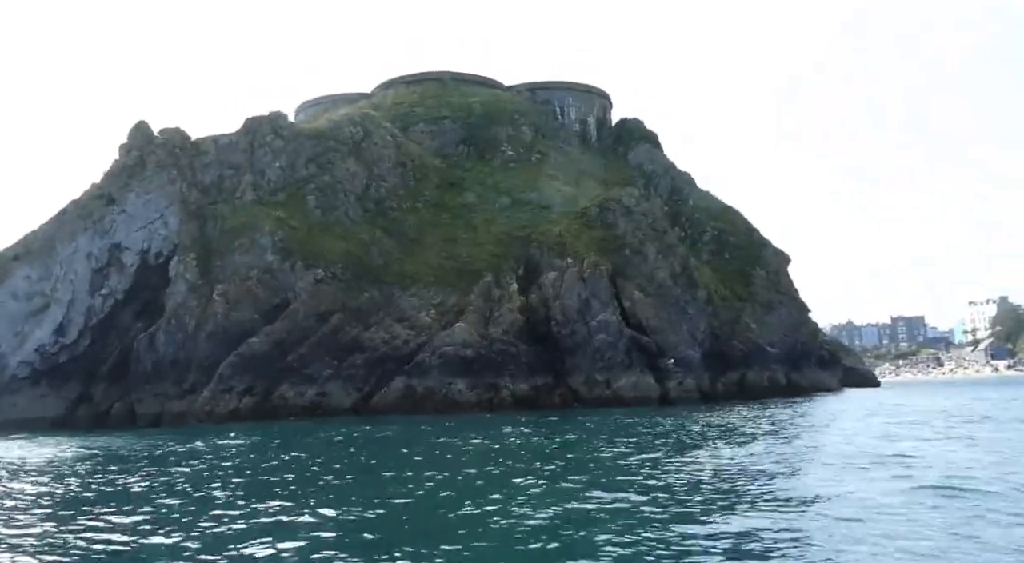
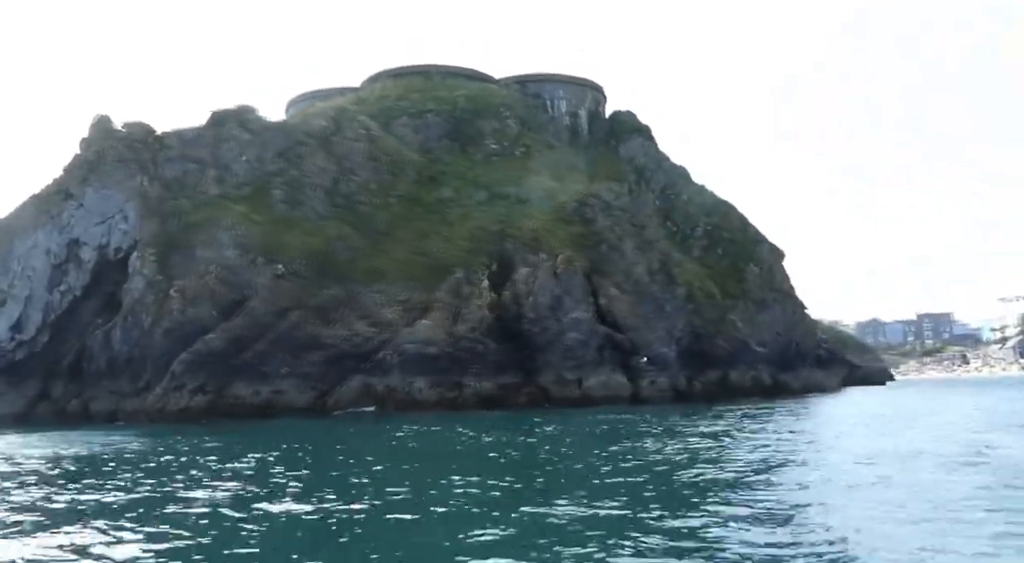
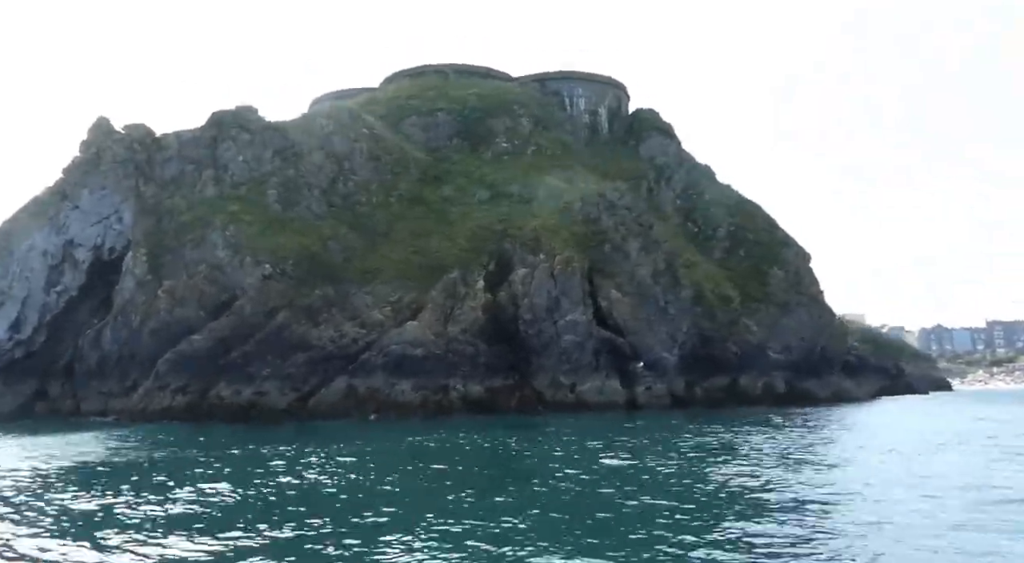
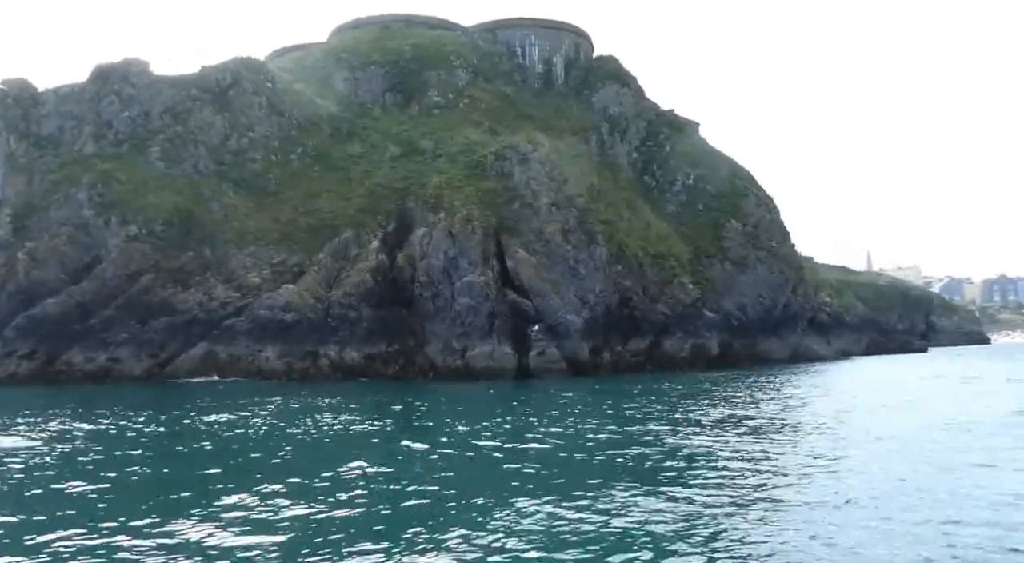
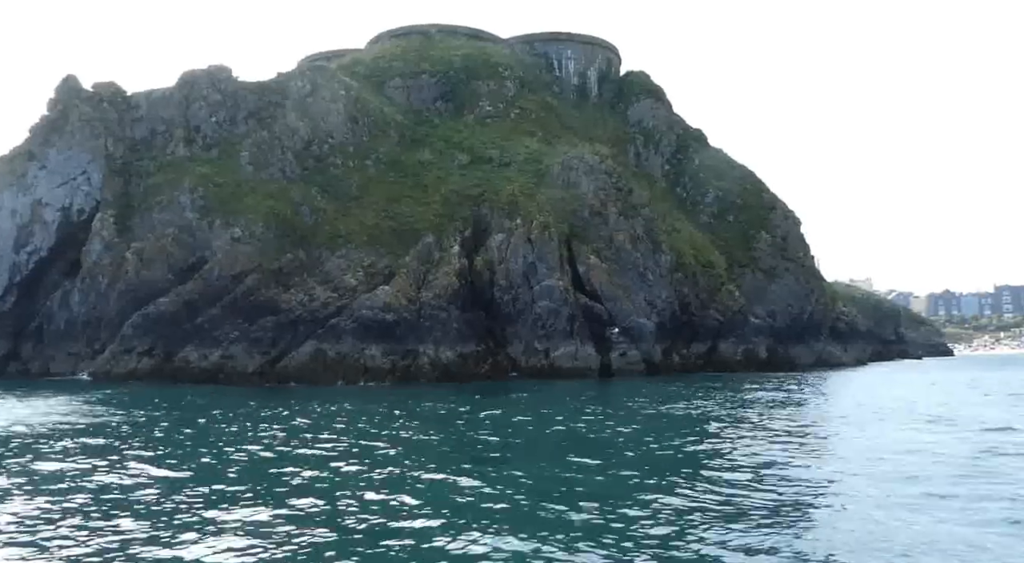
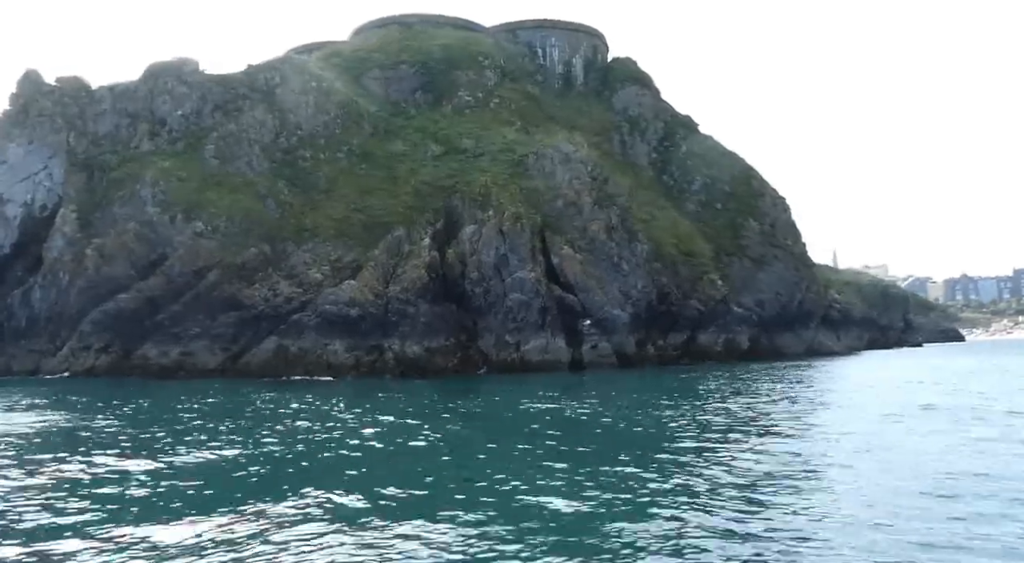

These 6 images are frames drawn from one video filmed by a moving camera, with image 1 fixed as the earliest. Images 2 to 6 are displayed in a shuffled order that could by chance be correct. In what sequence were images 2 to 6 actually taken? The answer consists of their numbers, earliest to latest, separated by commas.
2, 3, 5, 6, 4
